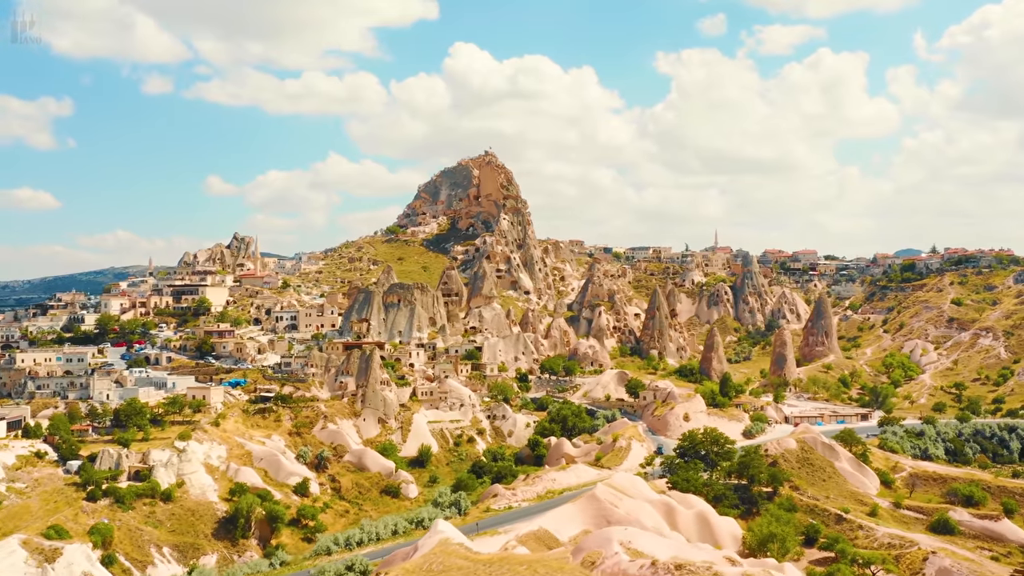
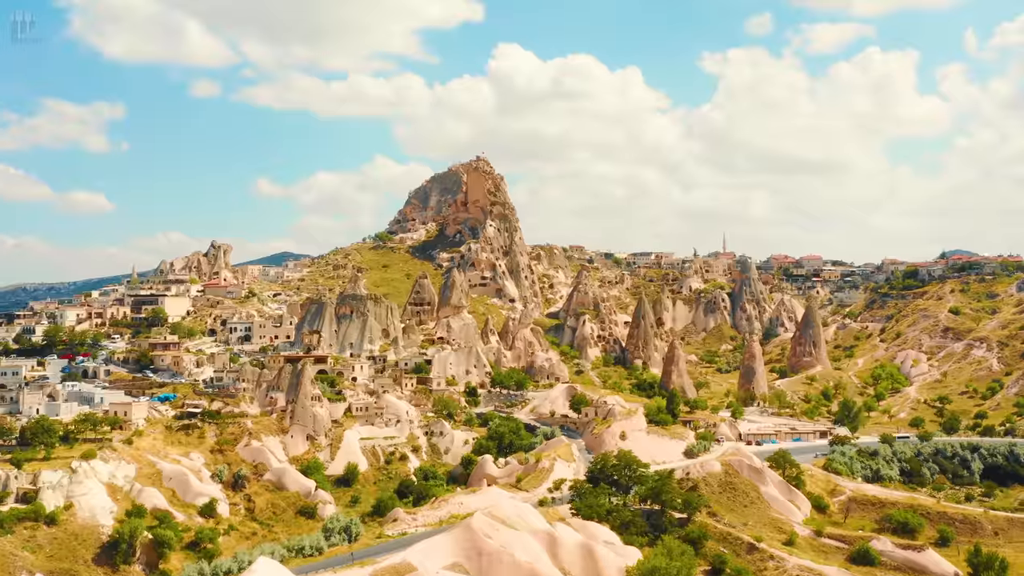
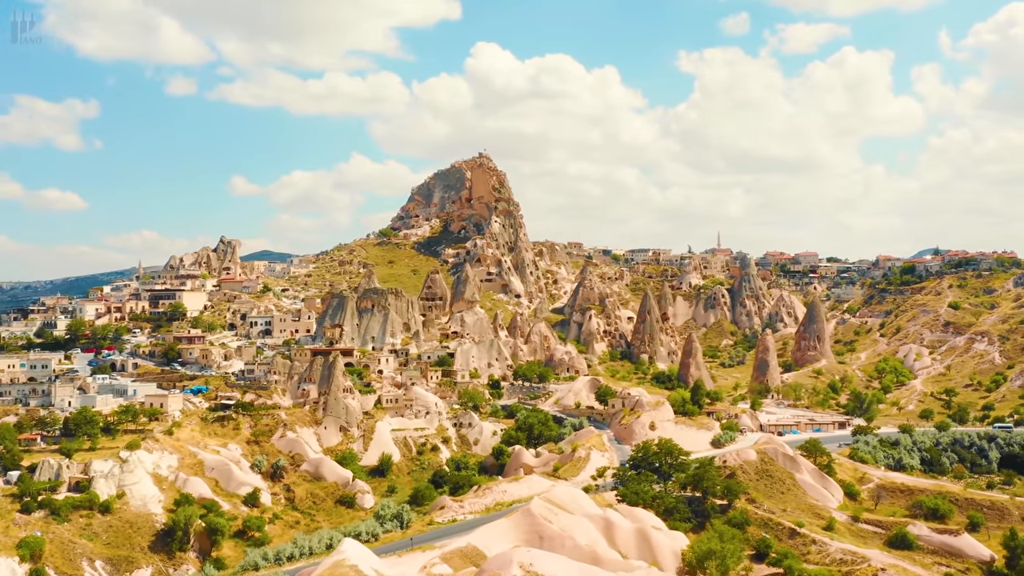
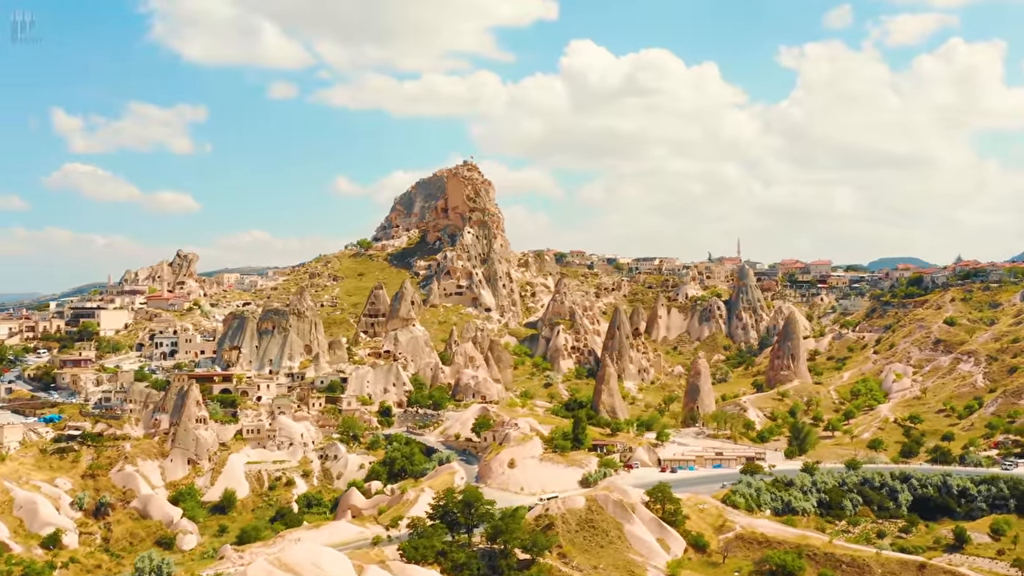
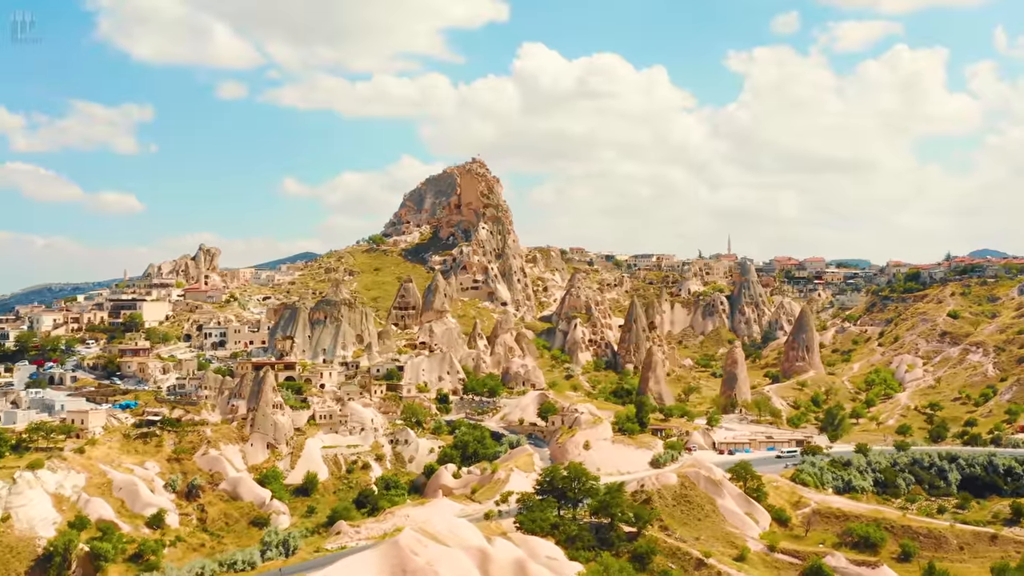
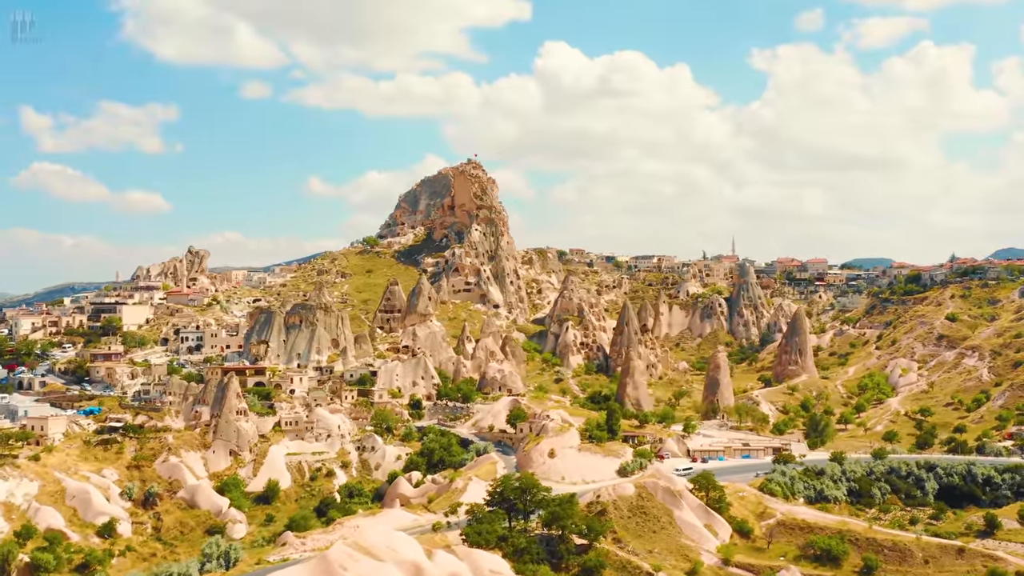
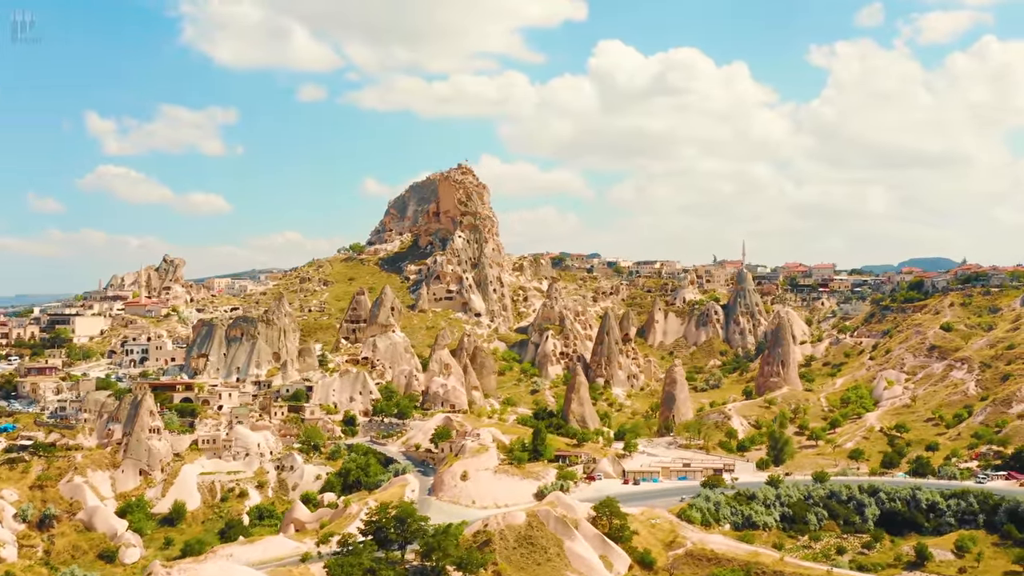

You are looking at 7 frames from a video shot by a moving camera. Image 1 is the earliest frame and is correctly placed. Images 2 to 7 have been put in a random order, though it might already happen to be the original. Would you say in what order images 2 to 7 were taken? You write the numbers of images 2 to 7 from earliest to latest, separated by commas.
3, 2, 5, 6, 4, 7
